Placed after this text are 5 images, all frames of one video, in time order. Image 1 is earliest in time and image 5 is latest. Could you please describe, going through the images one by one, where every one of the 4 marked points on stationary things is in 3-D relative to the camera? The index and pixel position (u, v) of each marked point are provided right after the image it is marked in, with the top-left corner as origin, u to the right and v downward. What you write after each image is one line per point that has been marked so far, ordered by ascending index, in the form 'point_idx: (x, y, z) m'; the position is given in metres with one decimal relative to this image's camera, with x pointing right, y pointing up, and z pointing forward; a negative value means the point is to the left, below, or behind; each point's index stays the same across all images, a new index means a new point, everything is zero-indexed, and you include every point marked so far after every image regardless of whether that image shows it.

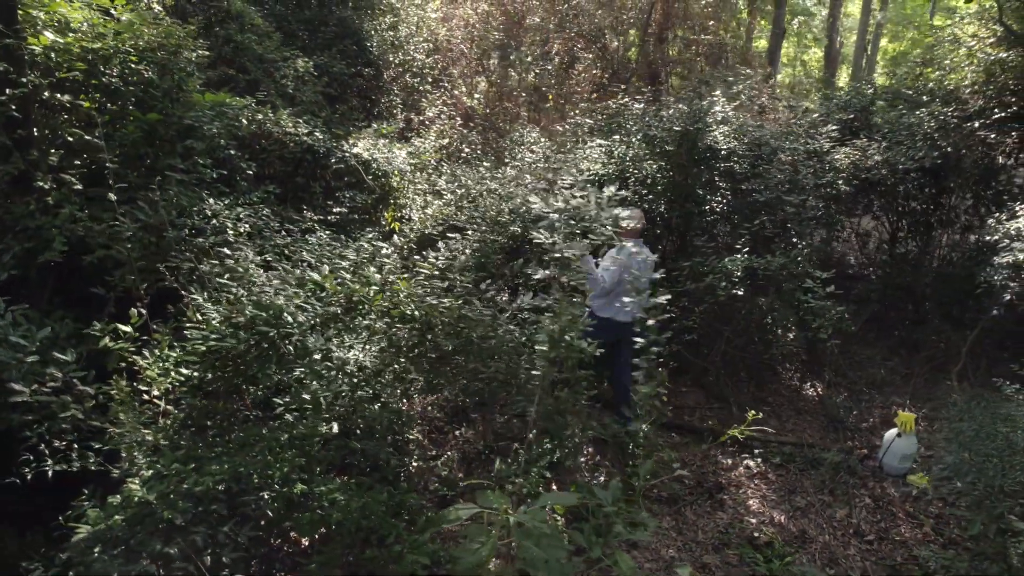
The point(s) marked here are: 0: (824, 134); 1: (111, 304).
0: (+2.9, +1.4, +6.3) m
1: (-2.4, -0.1, +4.1) m
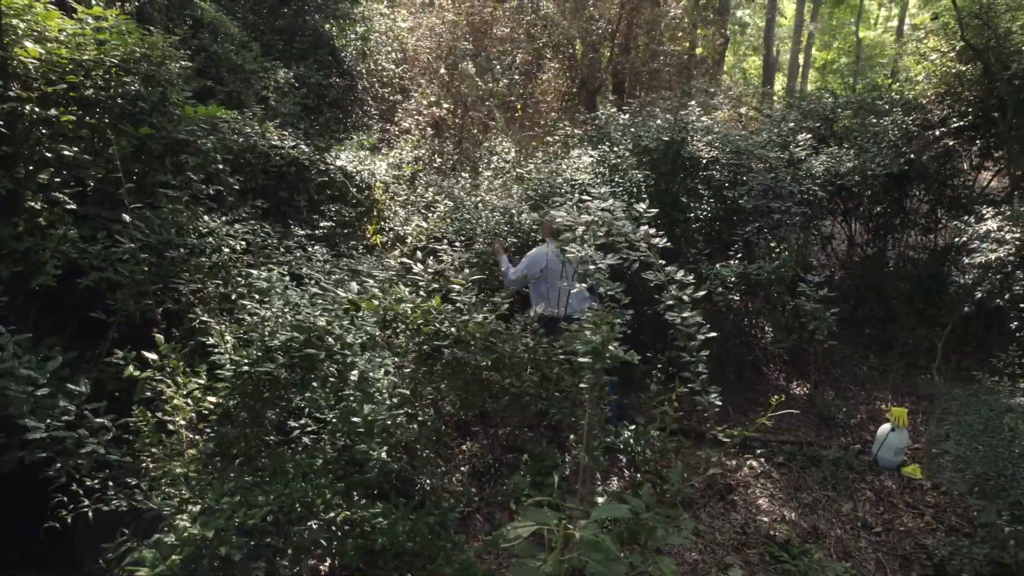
0: (+2.8, +1.4, +6.5) m
1: (-2.3, -0.2, +3.9) m
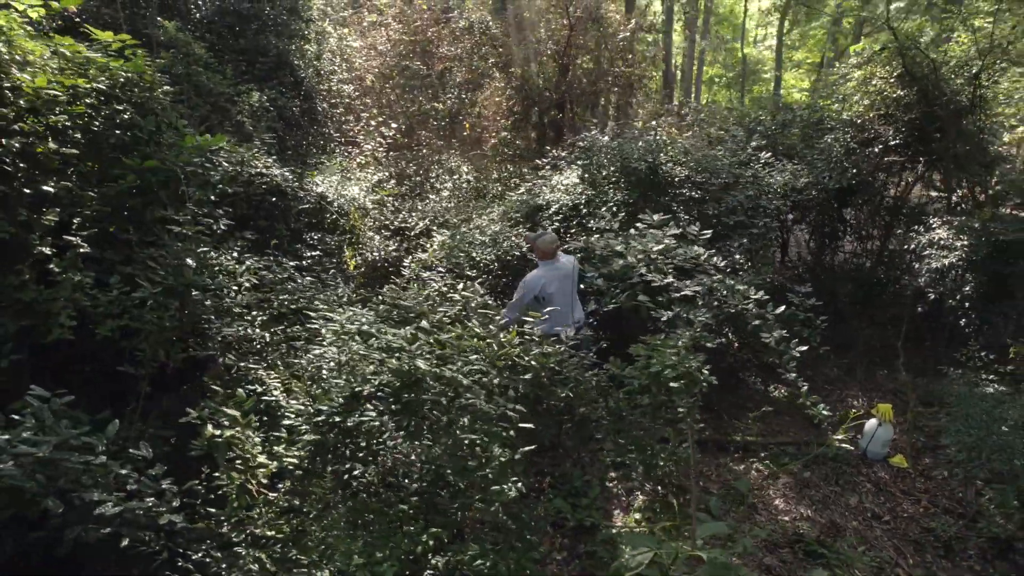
0: (+2.6, +1.3, +7.0) m
1: (-2.0, -0.5, +3.6) m
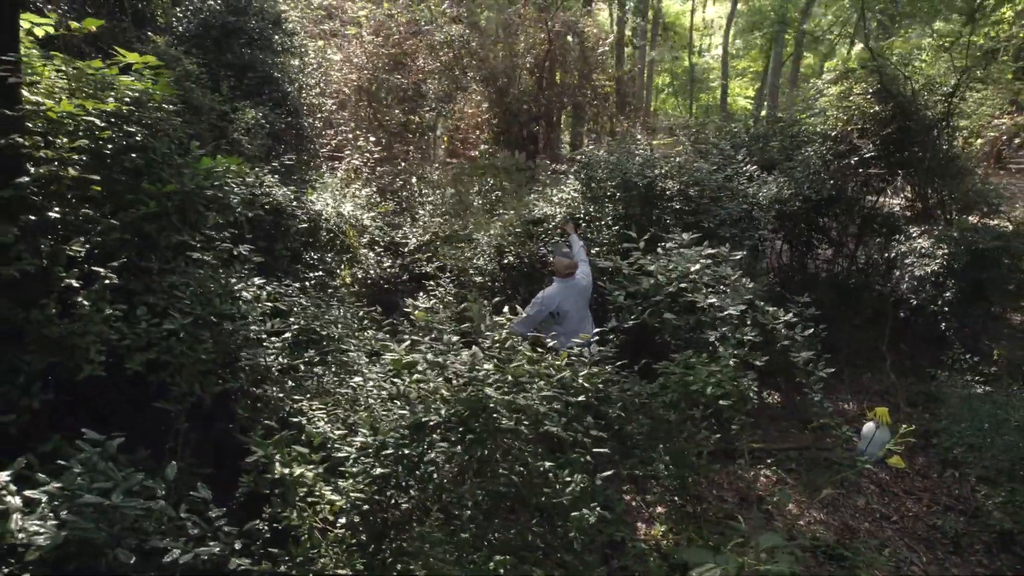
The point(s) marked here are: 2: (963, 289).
0: (+2.5, +1.2, +7.2) m
1: (-1.7, -0.7, +3.4) m
2: (+4.1, 0.0, +6.2) m
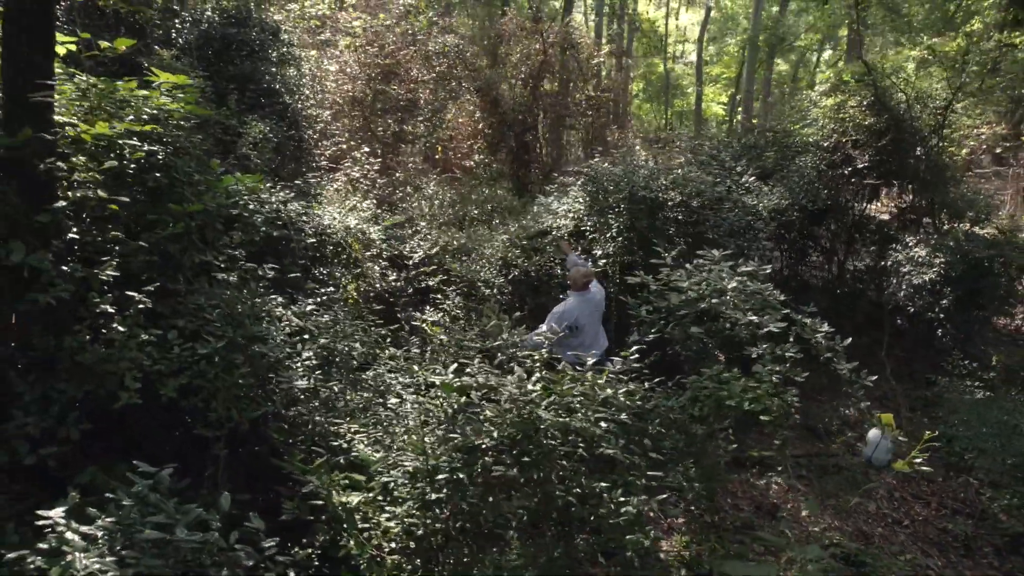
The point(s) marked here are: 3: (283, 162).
0: (+2.5, +1.2, +7.4) m
1: (-1.5, -0.8, +3.4) m
2: (+4.2, -0.1, +6.4) m
3: (-2.3, +1.3, +6.7) m
